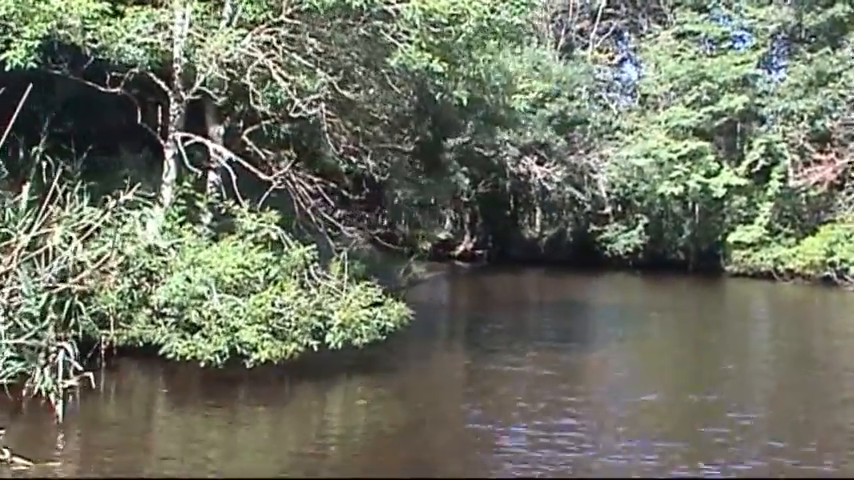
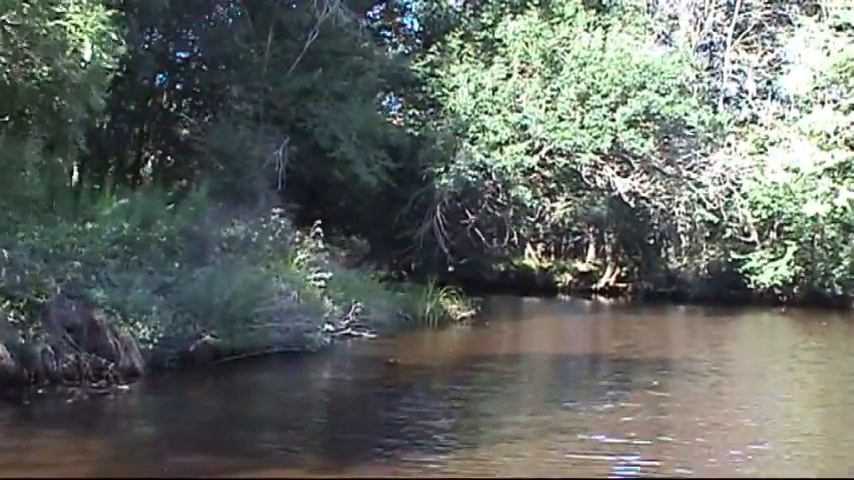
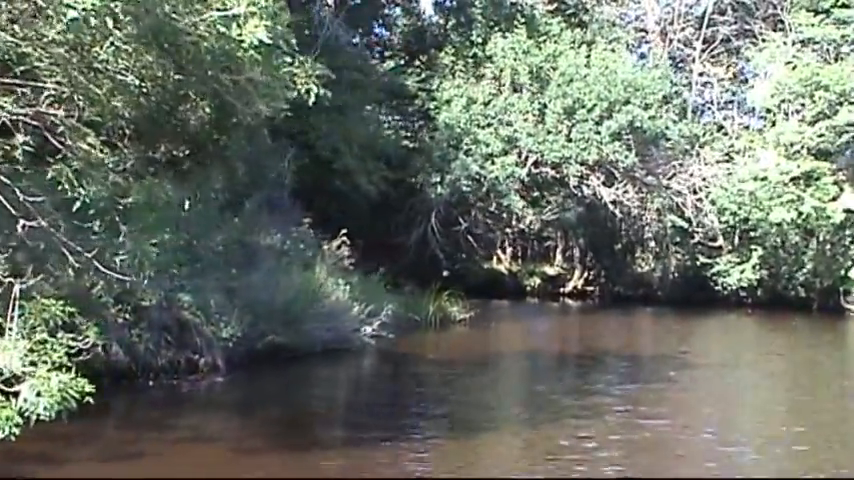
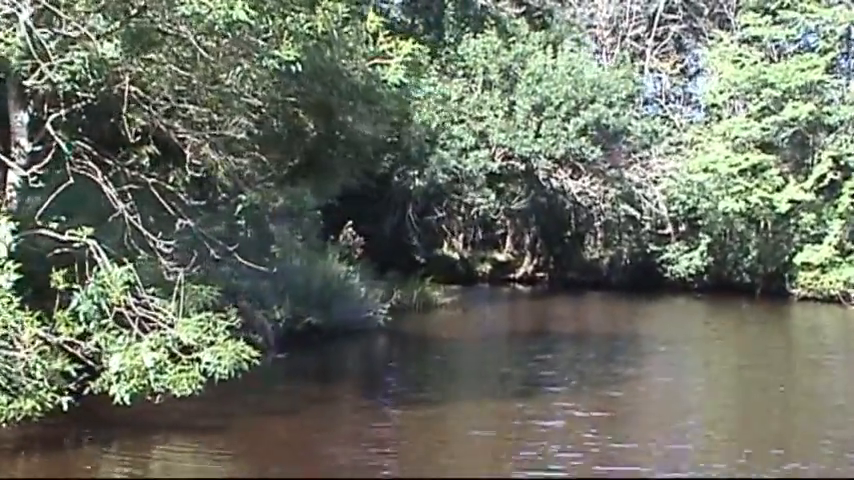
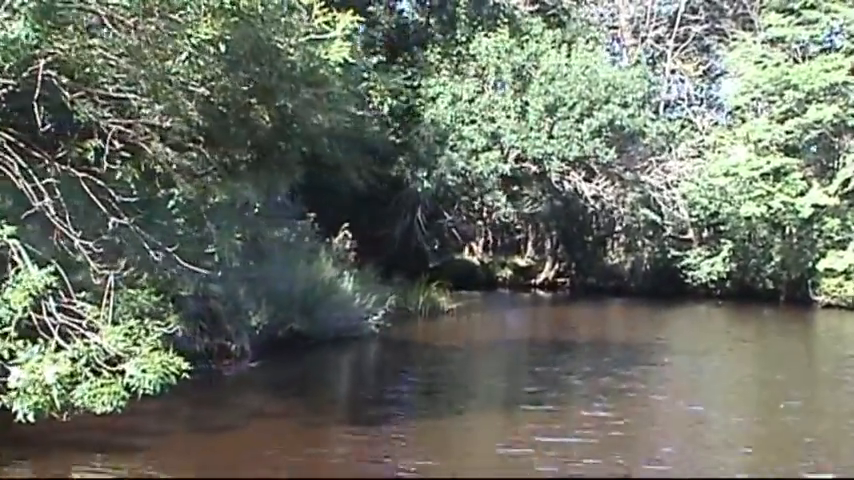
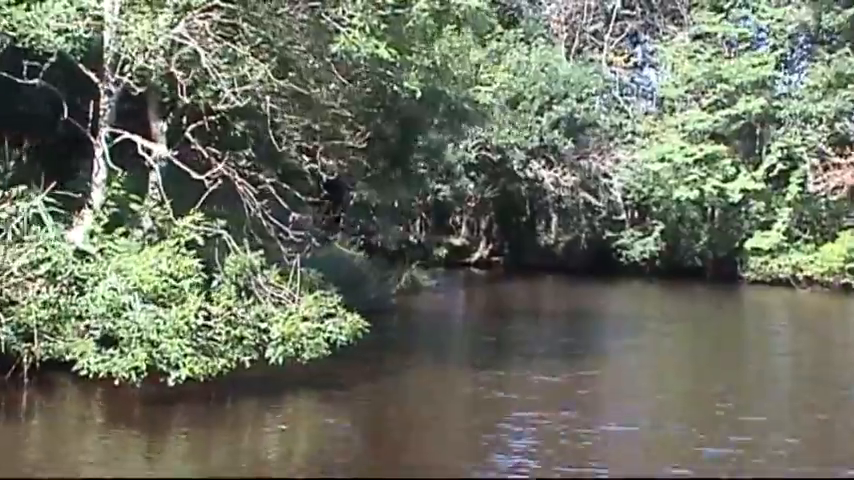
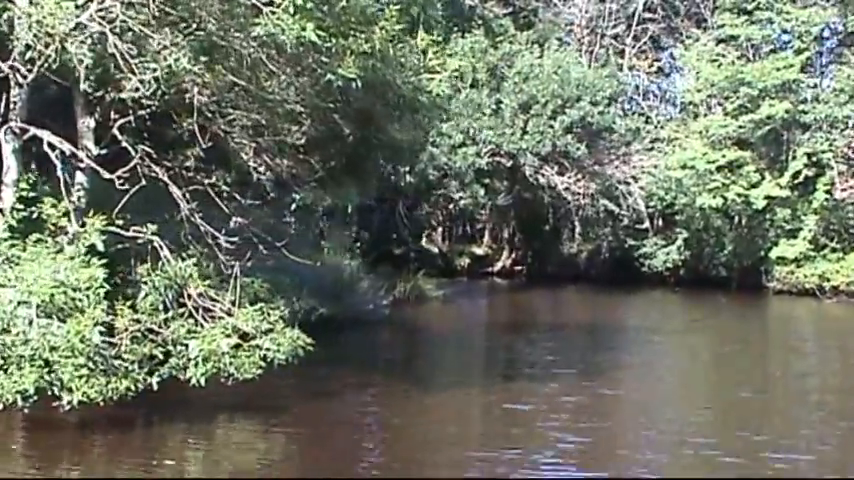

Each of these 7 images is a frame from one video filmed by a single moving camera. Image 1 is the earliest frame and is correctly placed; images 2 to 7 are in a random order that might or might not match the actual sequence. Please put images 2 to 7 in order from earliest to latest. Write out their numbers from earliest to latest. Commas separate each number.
6, 7, 4, 5, 3, 2
